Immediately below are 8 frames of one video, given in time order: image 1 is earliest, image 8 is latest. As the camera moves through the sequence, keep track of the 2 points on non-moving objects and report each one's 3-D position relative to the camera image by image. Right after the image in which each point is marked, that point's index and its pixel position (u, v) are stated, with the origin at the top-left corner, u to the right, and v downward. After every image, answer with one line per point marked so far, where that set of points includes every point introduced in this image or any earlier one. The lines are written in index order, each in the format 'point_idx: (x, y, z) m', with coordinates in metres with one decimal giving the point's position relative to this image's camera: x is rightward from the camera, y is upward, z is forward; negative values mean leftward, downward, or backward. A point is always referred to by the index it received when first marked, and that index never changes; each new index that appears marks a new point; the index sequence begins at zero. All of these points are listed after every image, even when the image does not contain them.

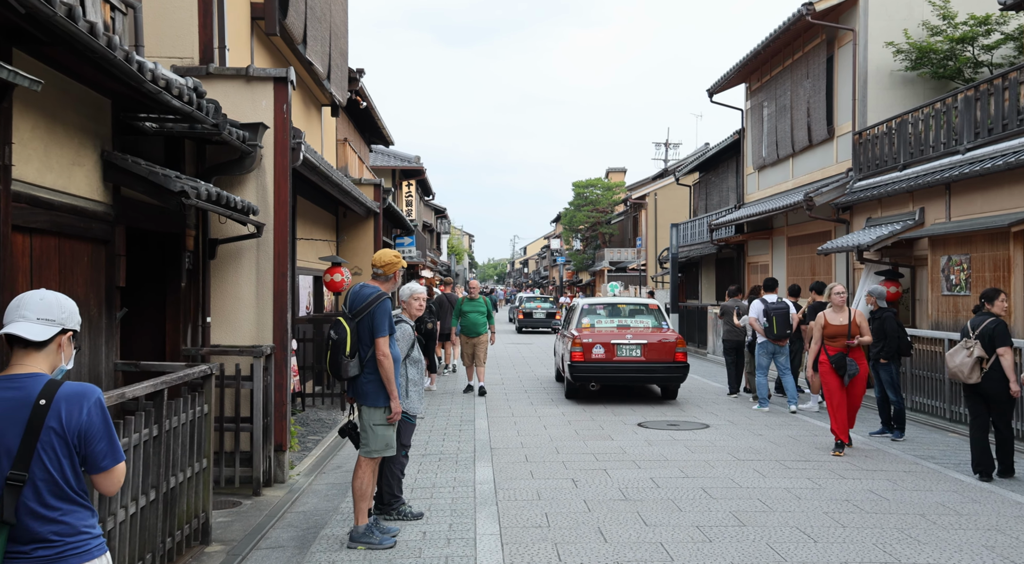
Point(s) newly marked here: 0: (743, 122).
0: (+6.2, +4.3, +19.6) m
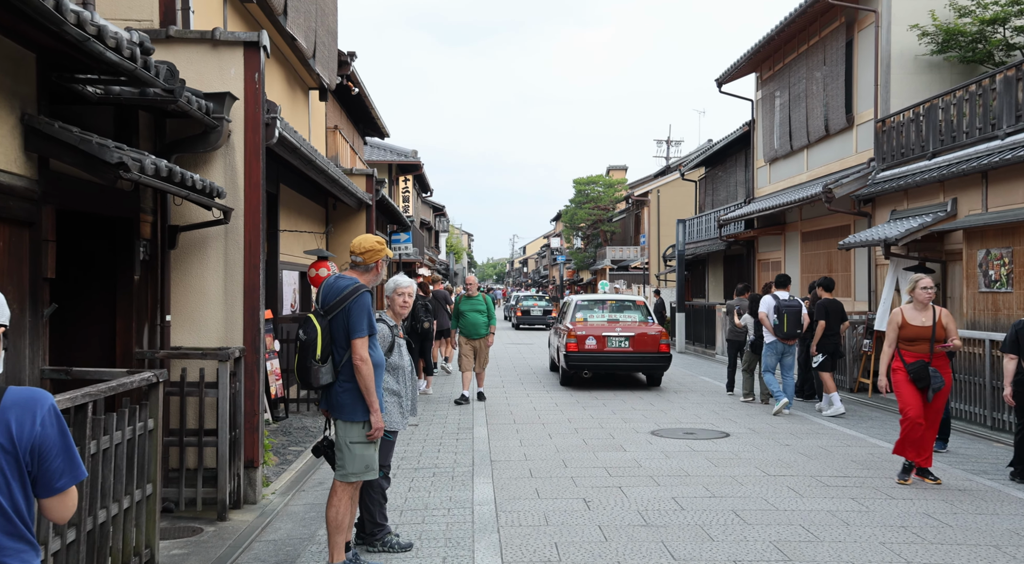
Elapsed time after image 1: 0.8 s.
0: (+6.2, +4.4, +18.8) m
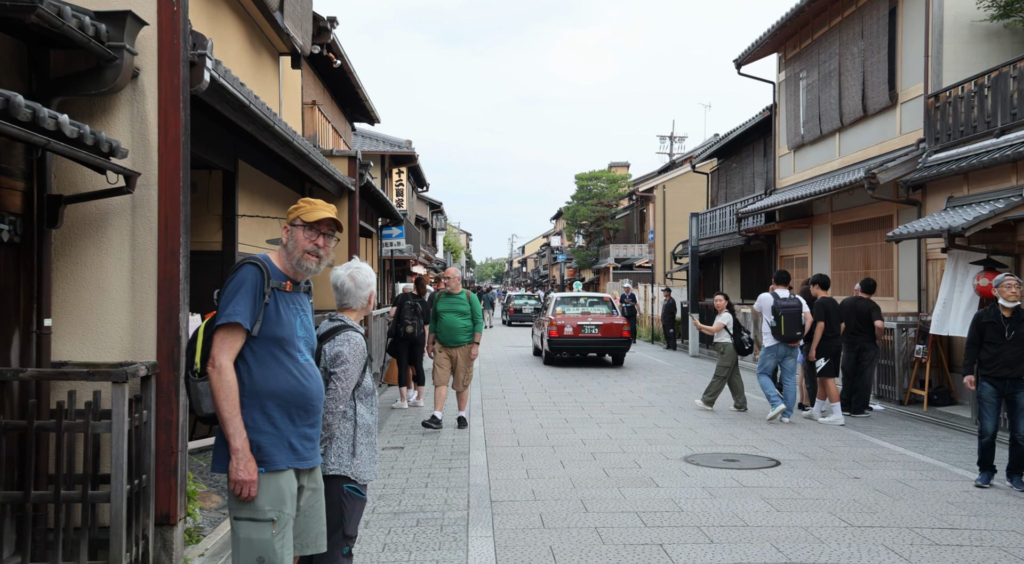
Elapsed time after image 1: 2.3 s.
0: (+6.3, +4.4, +17.3) m
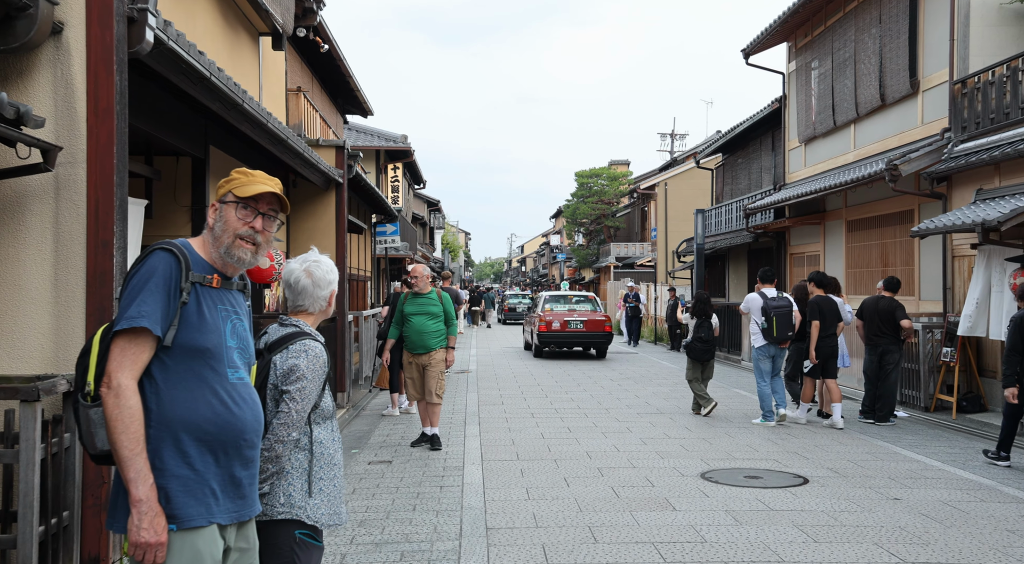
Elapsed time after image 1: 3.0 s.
0: (+6.2, +4.4, +16.7) m
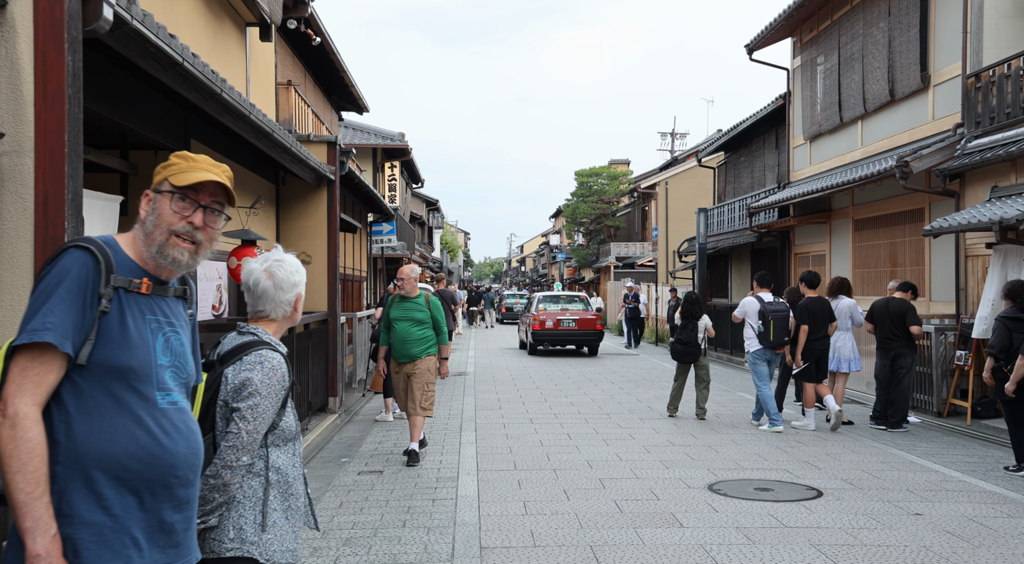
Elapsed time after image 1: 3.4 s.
0: (+6.2, +4.4, +16.3) m
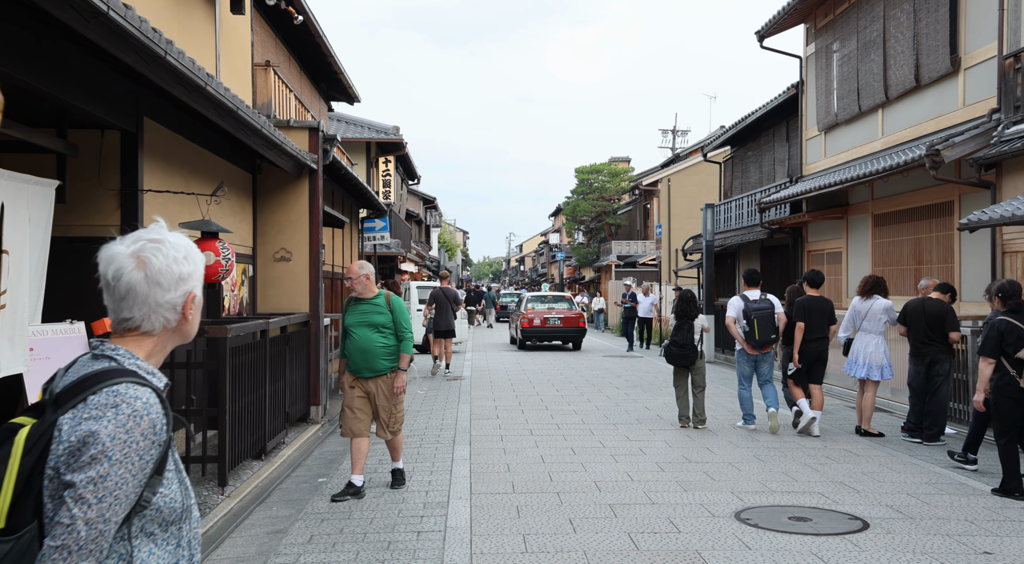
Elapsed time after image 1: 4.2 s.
0: (+6.2, +4.5, +15.5) m
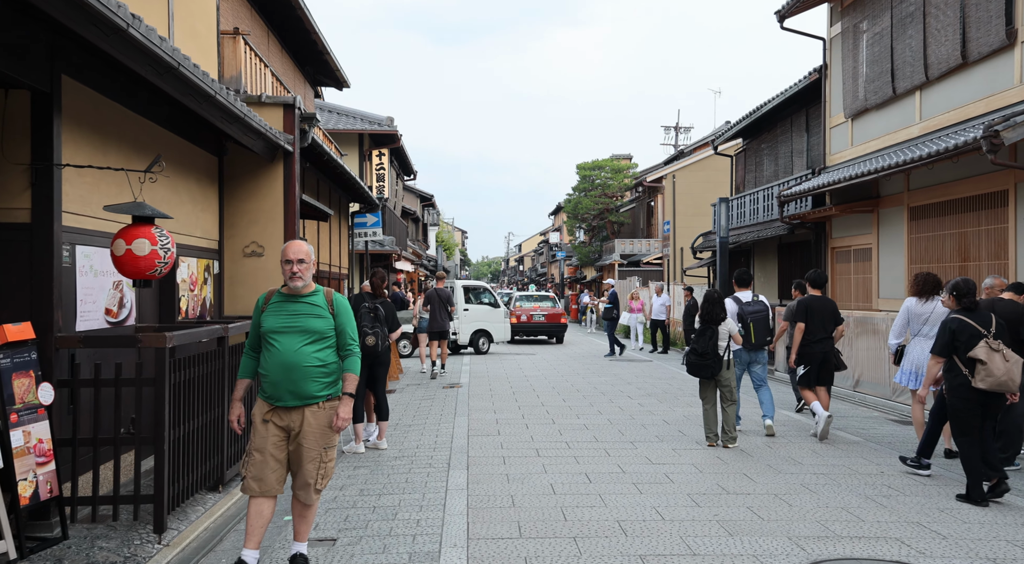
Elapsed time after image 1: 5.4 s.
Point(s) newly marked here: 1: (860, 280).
0: (+6.2, +4.5, +14.4) m
1: (+6.3, 0.0, +13.3) m
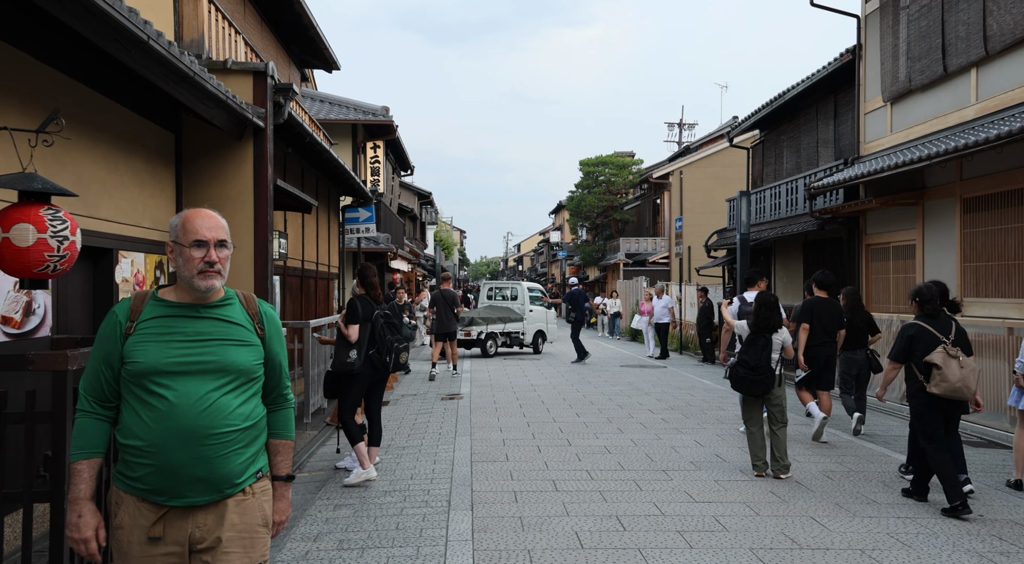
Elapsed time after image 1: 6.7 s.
0: (+6.3, +4.5, +13.2) m
1: (+6.4, 0.0, +12.0) m
